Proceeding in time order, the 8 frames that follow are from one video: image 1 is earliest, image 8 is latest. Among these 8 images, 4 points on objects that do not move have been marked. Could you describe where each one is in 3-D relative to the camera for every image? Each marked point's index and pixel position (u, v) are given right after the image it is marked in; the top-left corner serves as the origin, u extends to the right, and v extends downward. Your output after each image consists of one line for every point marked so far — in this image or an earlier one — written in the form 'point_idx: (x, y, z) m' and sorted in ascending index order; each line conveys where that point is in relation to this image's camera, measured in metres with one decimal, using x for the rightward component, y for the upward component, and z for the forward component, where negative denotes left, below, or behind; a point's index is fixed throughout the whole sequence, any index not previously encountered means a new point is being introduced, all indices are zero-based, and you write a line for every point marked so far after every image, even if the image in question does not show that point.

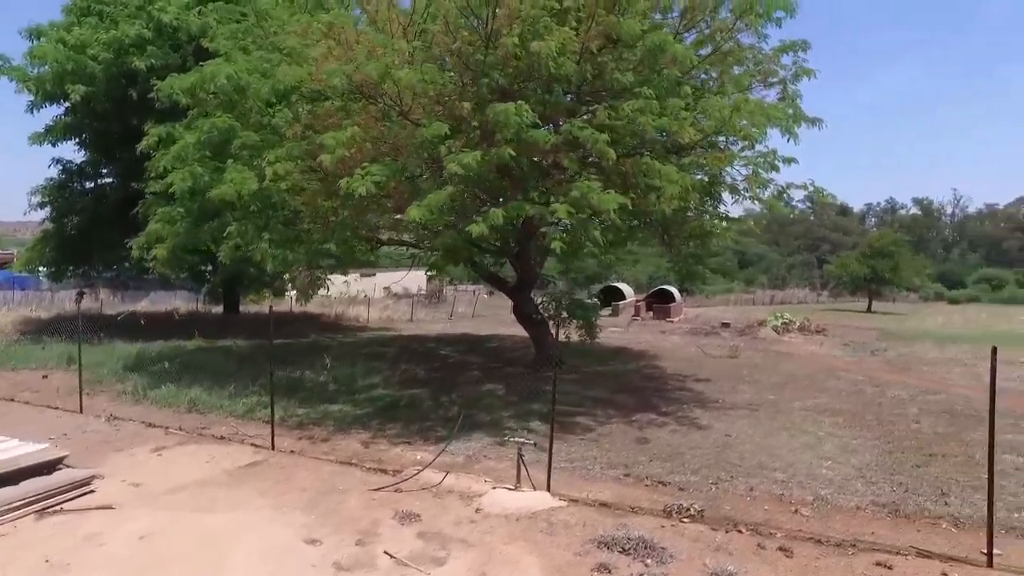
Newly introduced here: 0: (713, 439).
0: (+3.1, -2.3, +11.1) m
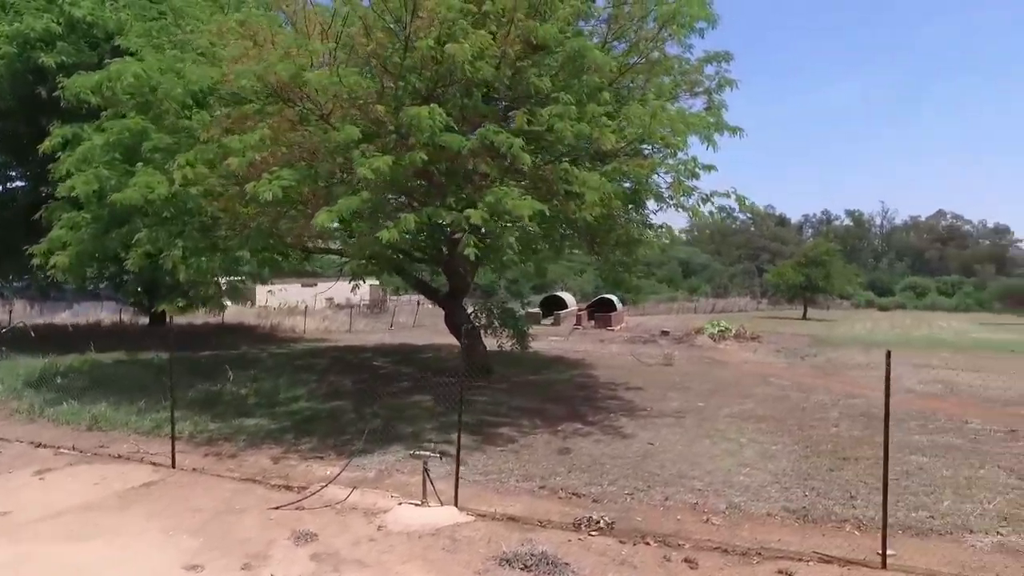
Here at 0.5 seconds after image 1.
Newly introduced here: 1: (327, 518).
0: (+1.9, -2.5, +11.0) m
1: (-1.9, -2.3, +7.2) m
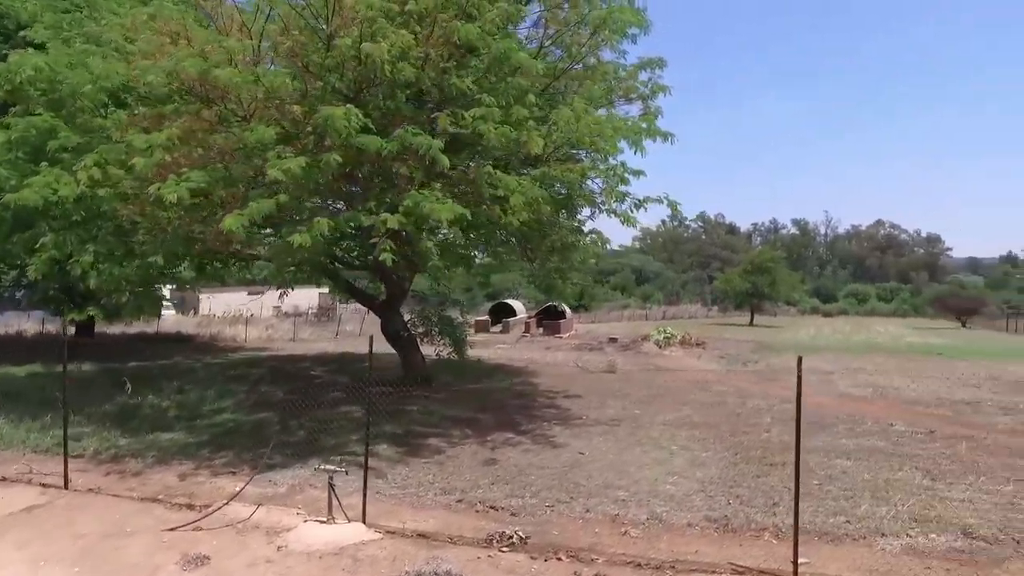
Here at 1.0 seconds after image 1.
0: (+0.8, -2.5, +10.8) m
1: (-2.7, -2.4, +6.8) m
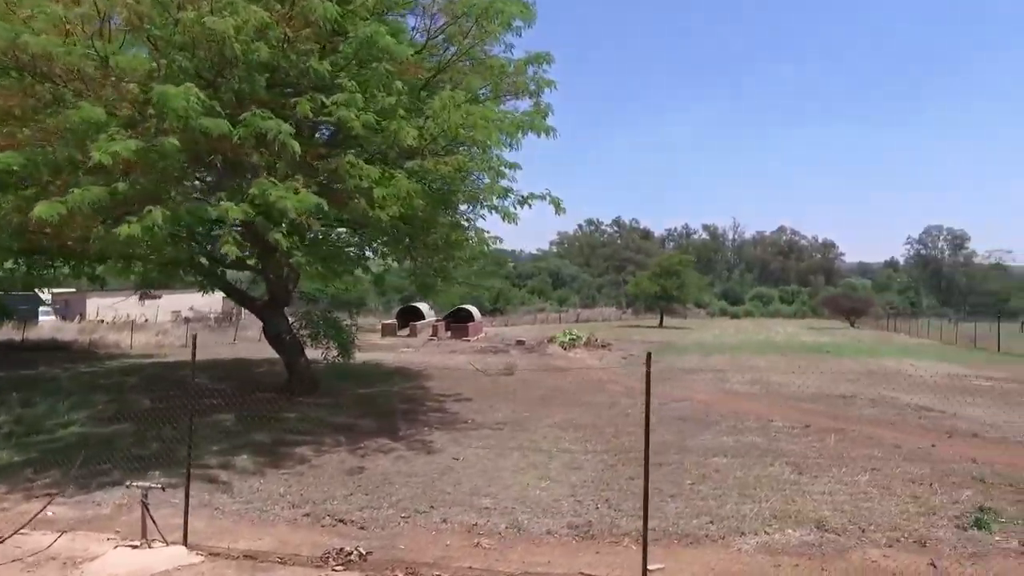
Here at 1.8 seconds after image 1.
0: (-1.1, -2.5, +10.2) m
1: (-4.1, -2.3, +5.9) m
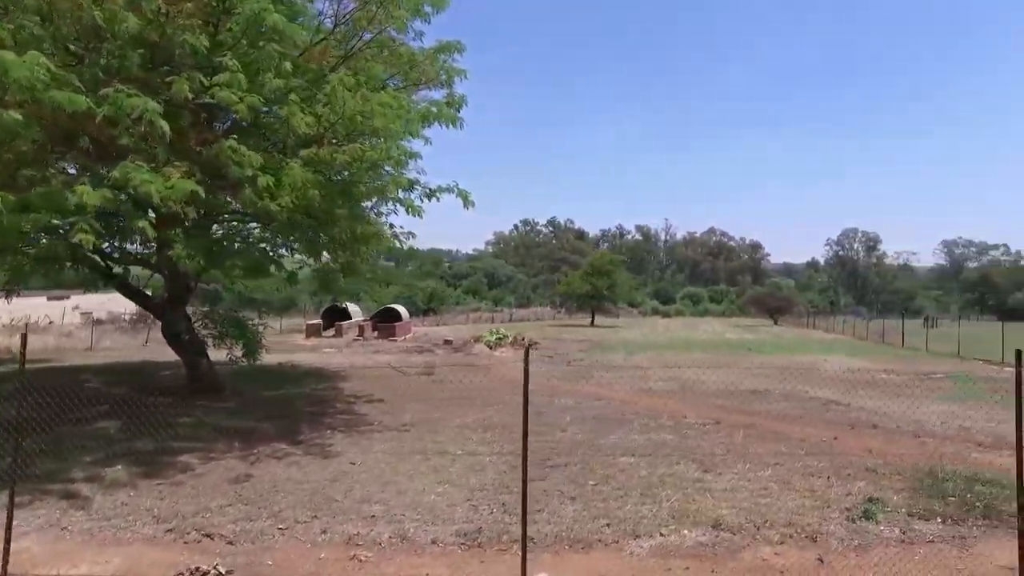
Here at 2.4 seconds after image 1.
0: (-2.4, -2.4, +9.7) m
1: (-5.1, -2.3, +5.1) m
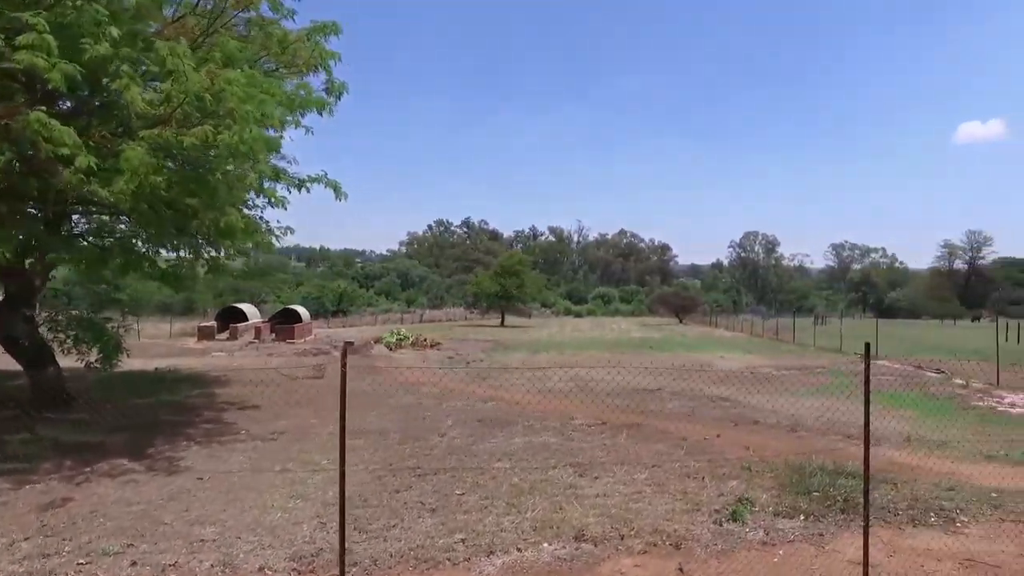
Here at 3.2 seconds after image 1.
0: (-4.1, -2.4, +8.7) m
1: (-6.2, -2.2, +3.8) m
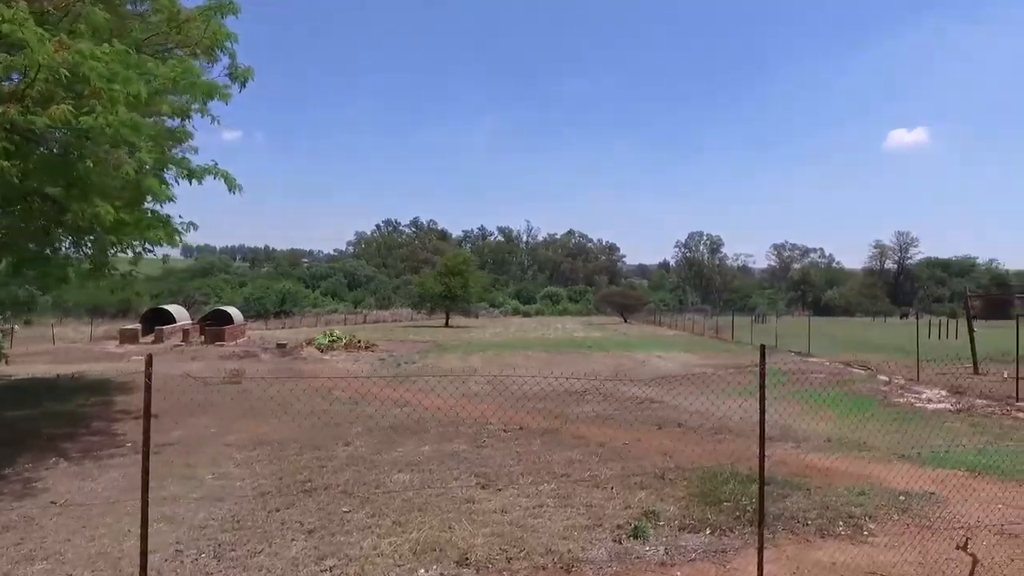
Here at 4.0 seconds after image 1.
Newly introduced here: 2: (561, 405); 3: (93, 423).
0: (-5.3, -2.4, +7.7) m
1: (-7.0, -2.2, +2.7) m
2: (+1.1, -2.4, +14.9) m
3: (-7.7, -2.5, +13.1) m
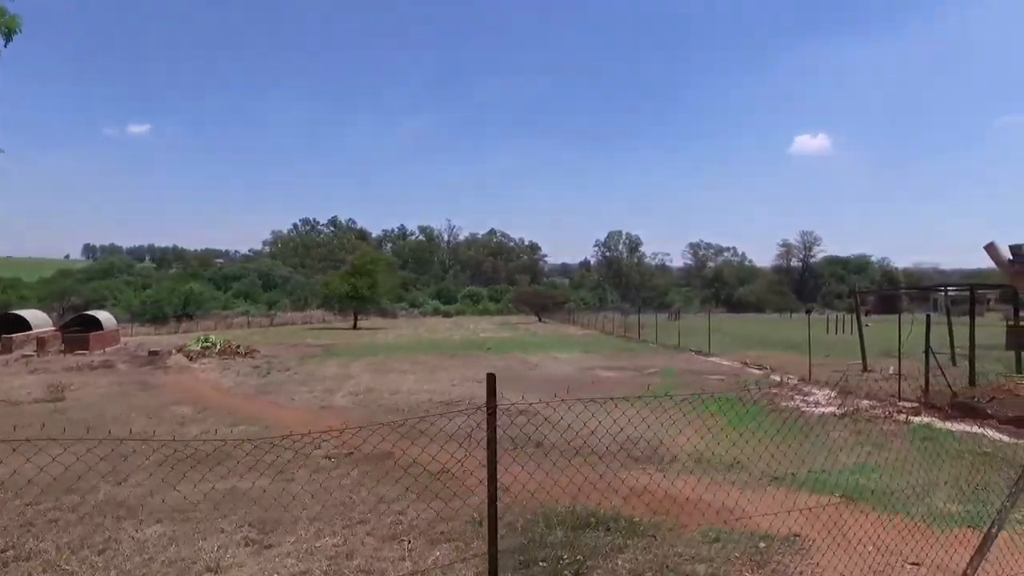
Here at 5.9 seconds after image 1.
0: (-7.2, -2.4, +5.2) m
1: (-8.4, -2.3, 0.0) m
2: (-1.7, -2.4, +13.0) m
3: (-10.2, -2.5, +10.3) m
